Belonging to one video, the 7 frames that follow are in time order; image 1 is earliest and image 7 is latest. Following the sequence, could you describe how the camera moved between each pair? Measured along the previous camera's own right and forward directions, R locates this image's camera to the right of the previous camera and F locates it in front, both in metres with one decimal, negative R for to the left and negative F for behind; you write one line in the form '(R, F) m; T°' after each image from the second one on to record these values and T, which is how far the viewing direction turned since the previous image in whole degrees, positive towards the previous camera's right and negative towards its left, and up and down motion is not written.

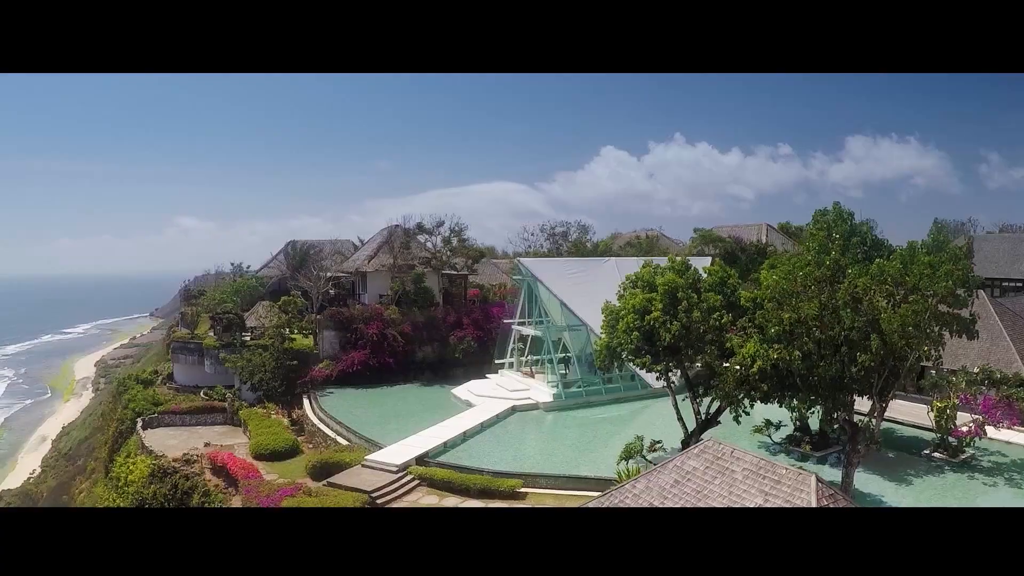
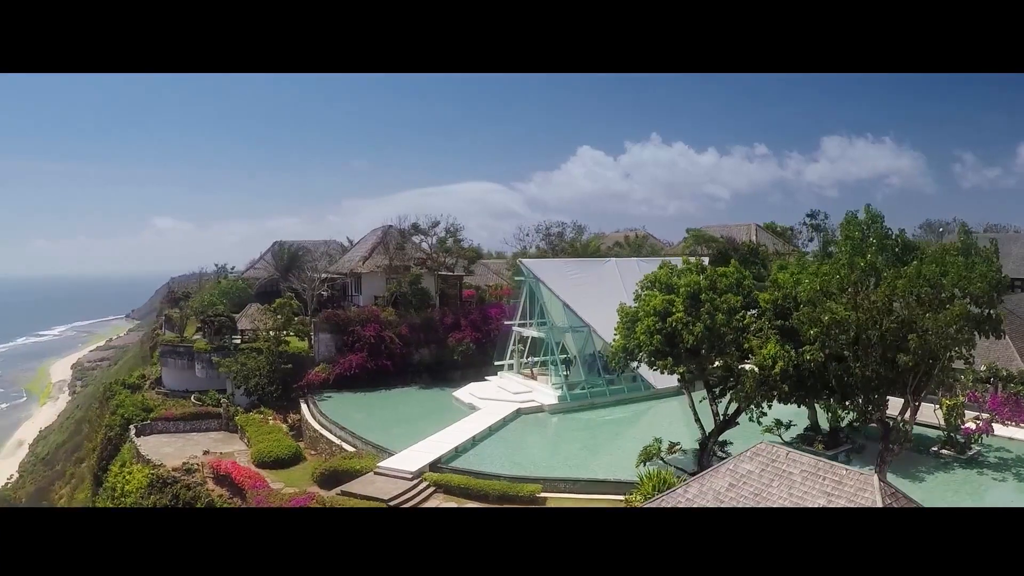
(-0.4, +0.2) m; +2°
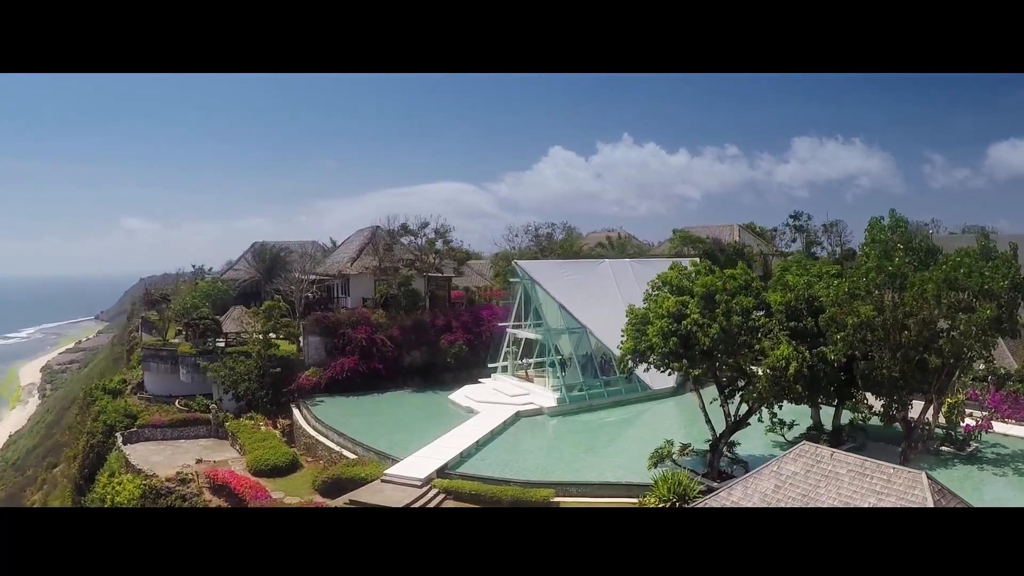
(-0.4, +0.1) m; +2°
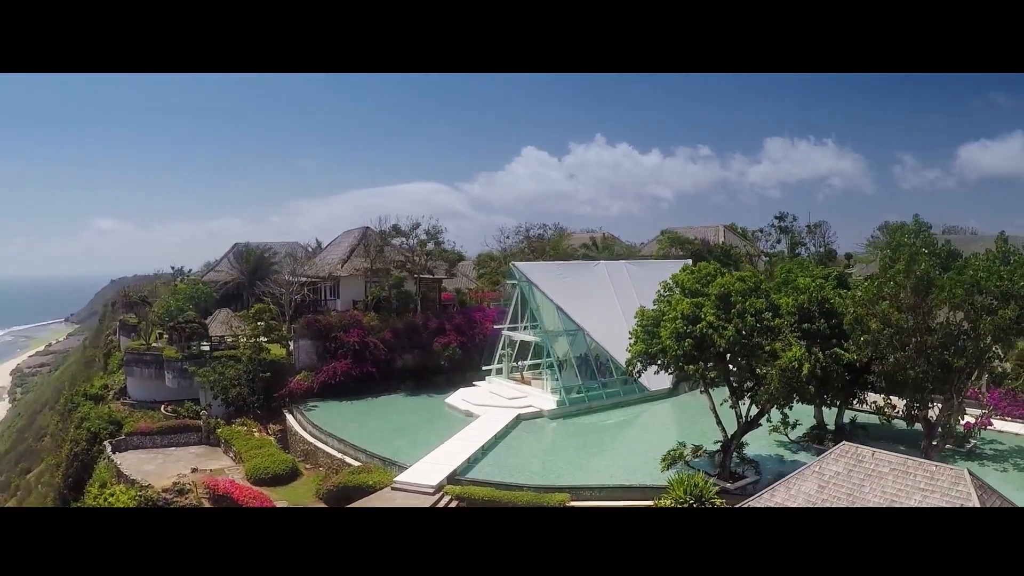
(-0.4, +0.1) m; +2°
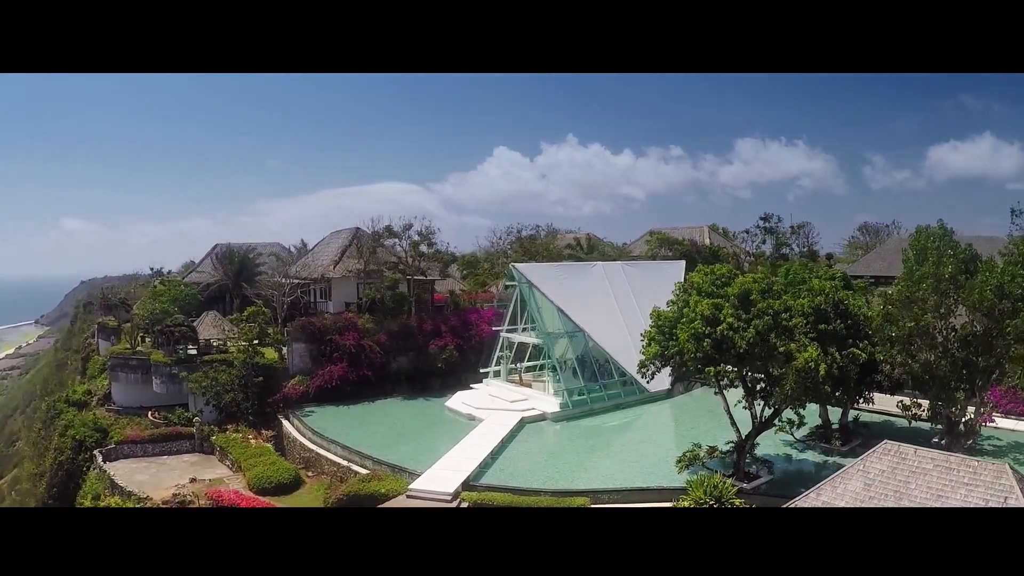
(-0.5, +0.1) m; +2°
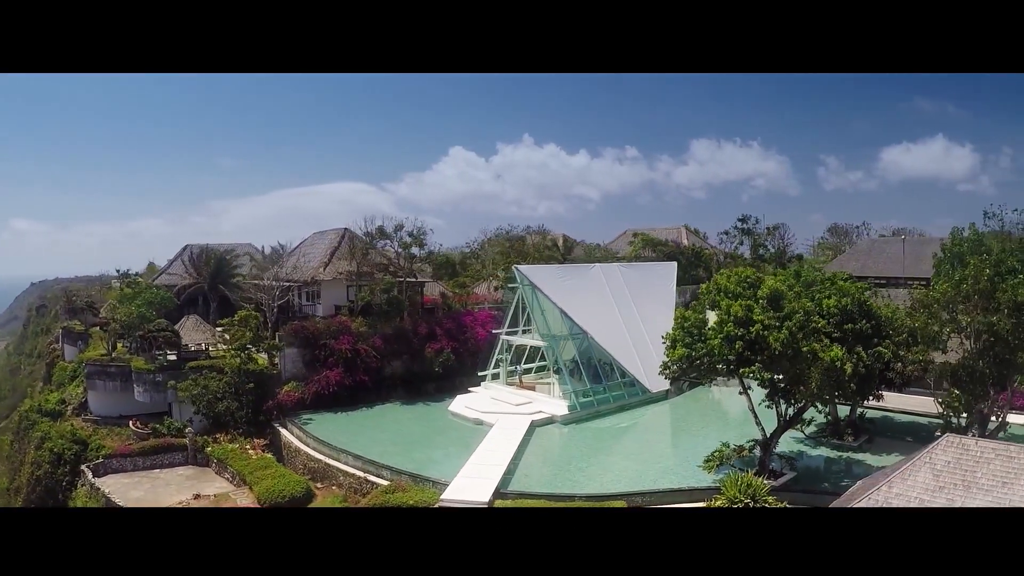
(-0.8, +0.2) m; +3°
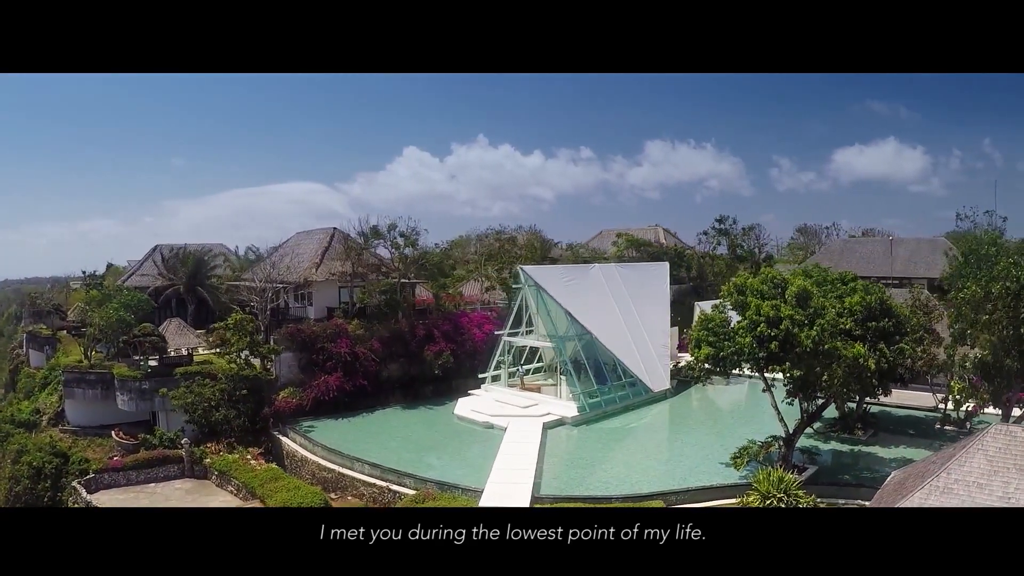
(-0.9, +0.1) m; +4°
